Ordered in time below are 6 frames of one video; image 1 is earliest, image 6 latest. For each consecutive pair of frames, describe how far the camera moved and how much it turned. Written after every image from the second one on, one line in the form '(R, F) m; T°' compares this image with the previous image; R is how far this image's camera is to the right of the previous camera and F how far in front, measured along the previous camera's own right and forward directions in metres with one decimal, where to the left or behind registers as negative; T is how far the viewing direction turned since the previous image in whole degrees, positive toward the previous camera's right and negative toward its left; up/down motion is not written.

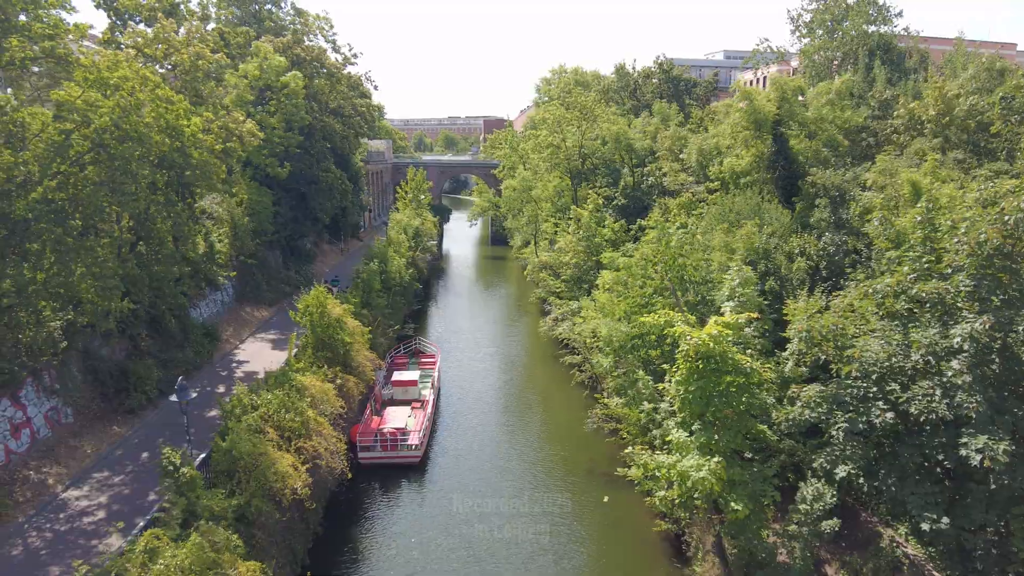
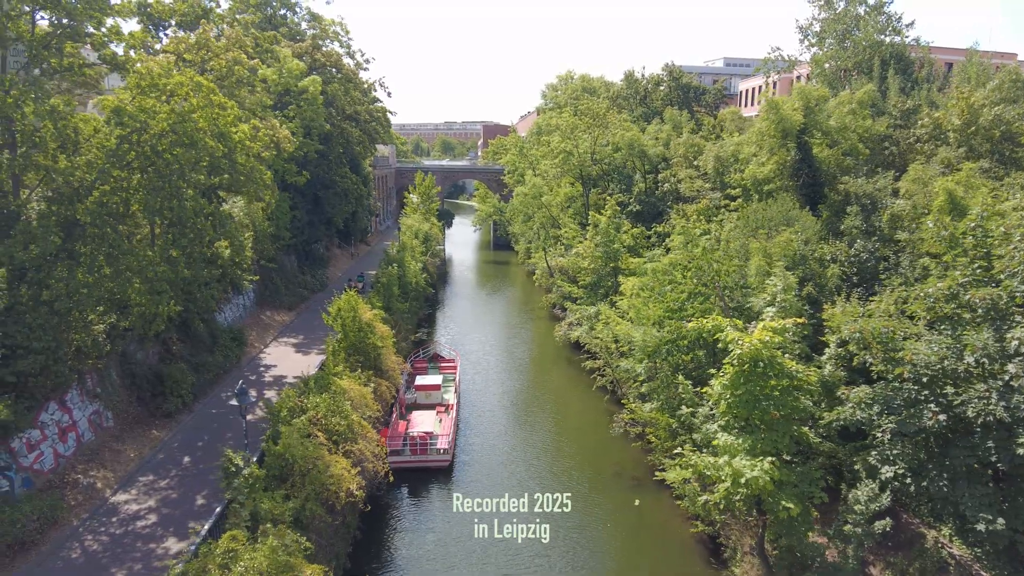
(-1.3, -0.2) m; +1°
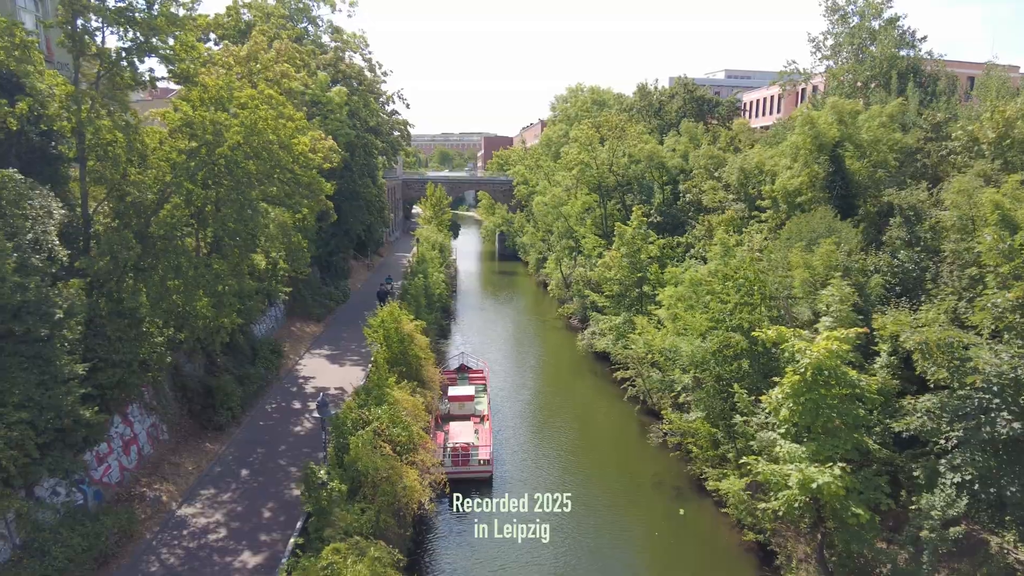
(-1.7, -0.1) m; +1°
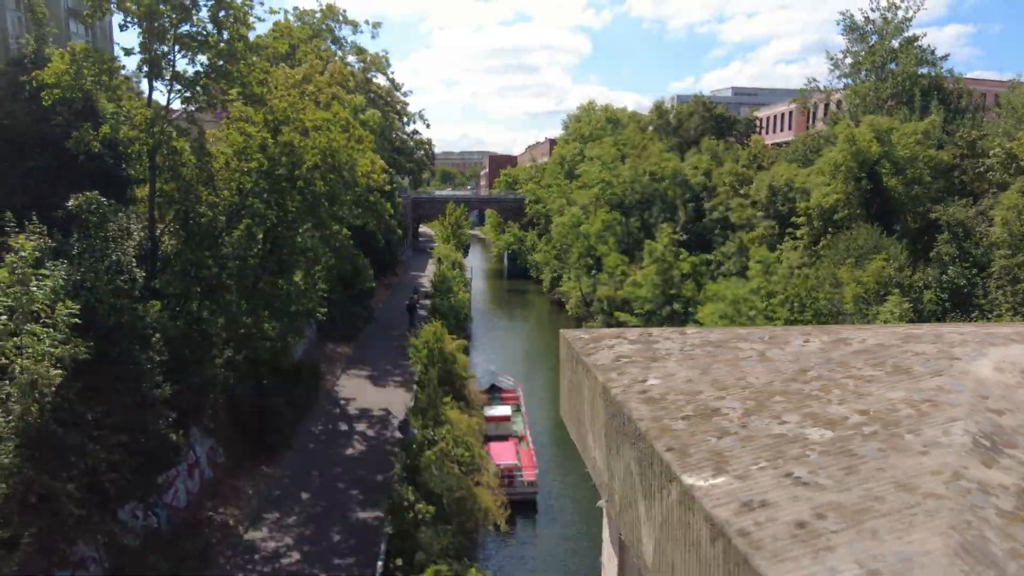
(-1.6, 0.0) m; 0°
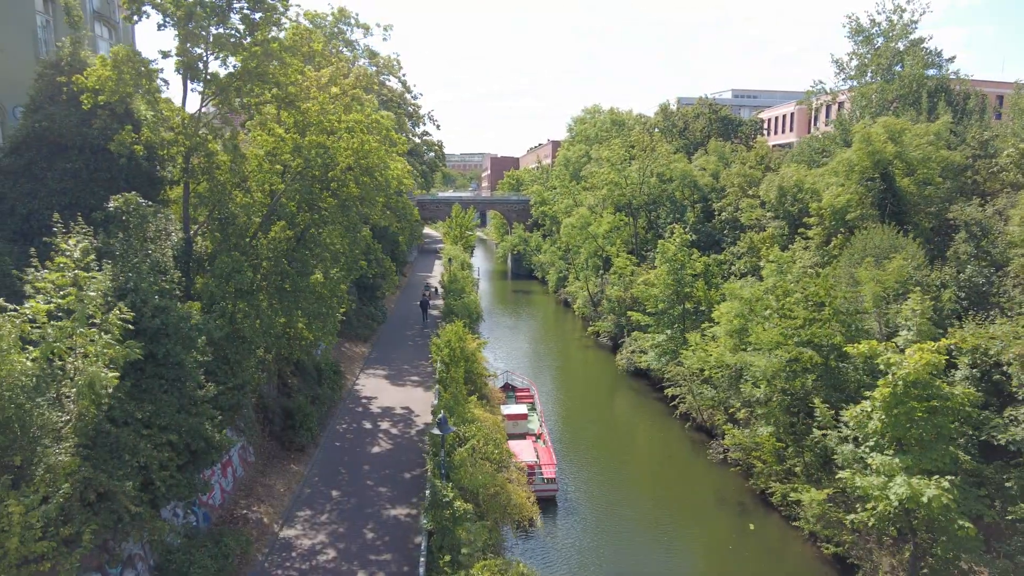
(-0.8, -0.2) m; 0°
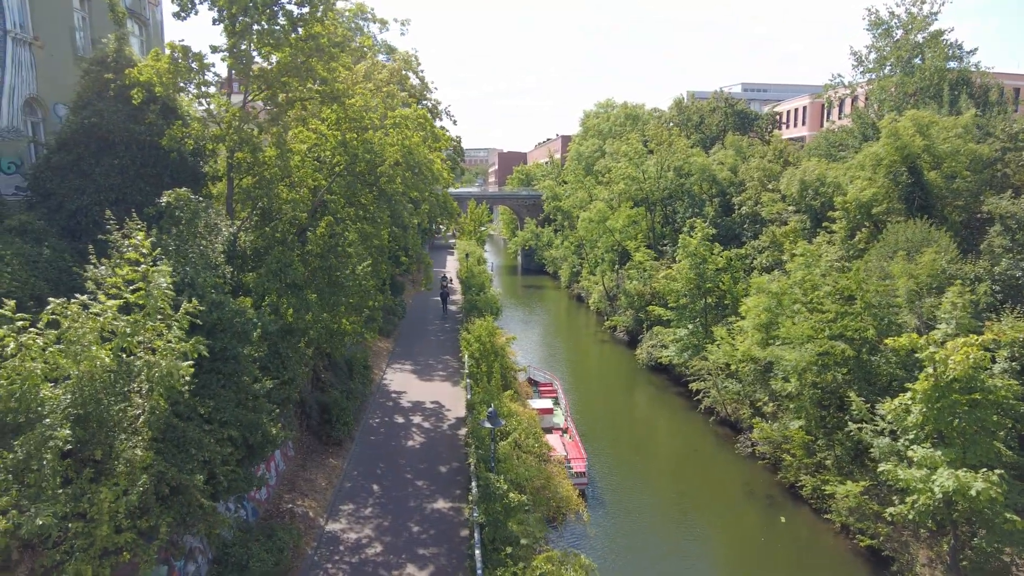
(-0.9, 0.0) m; 0°
